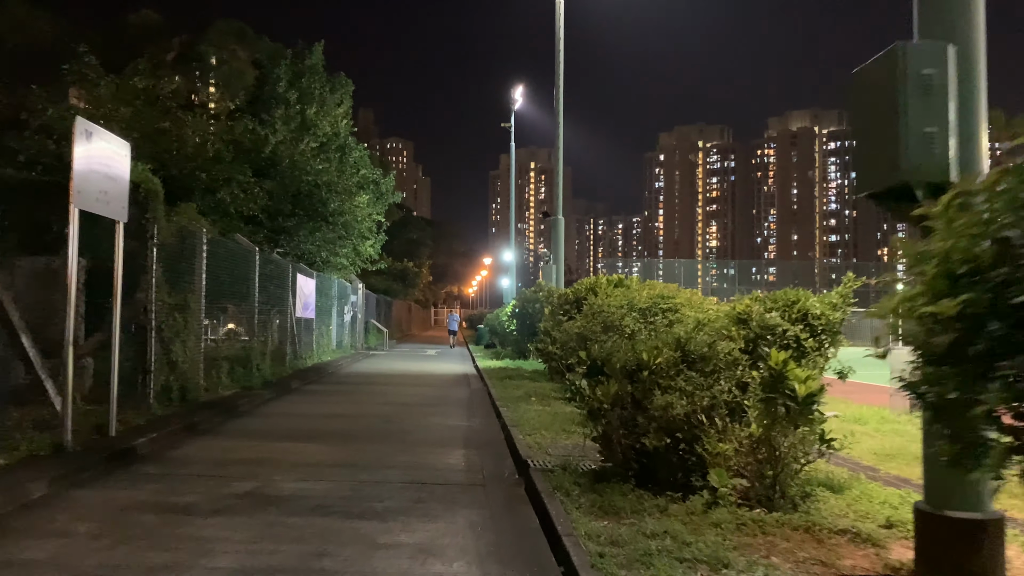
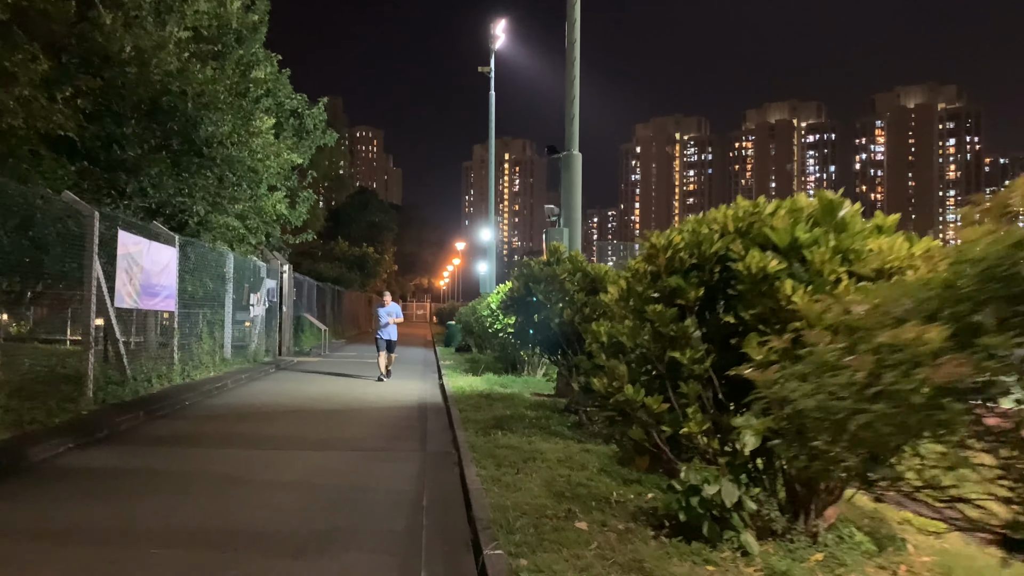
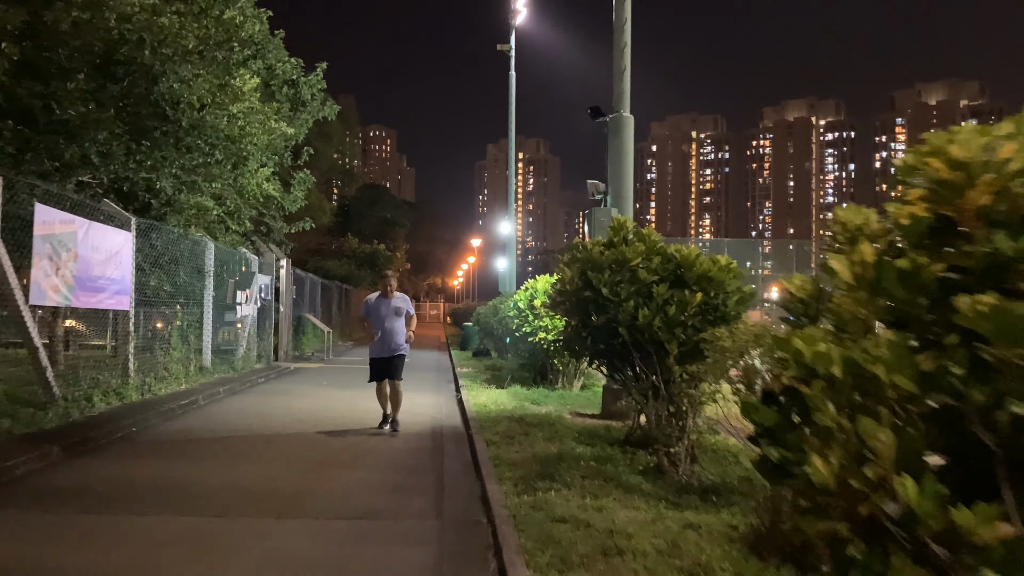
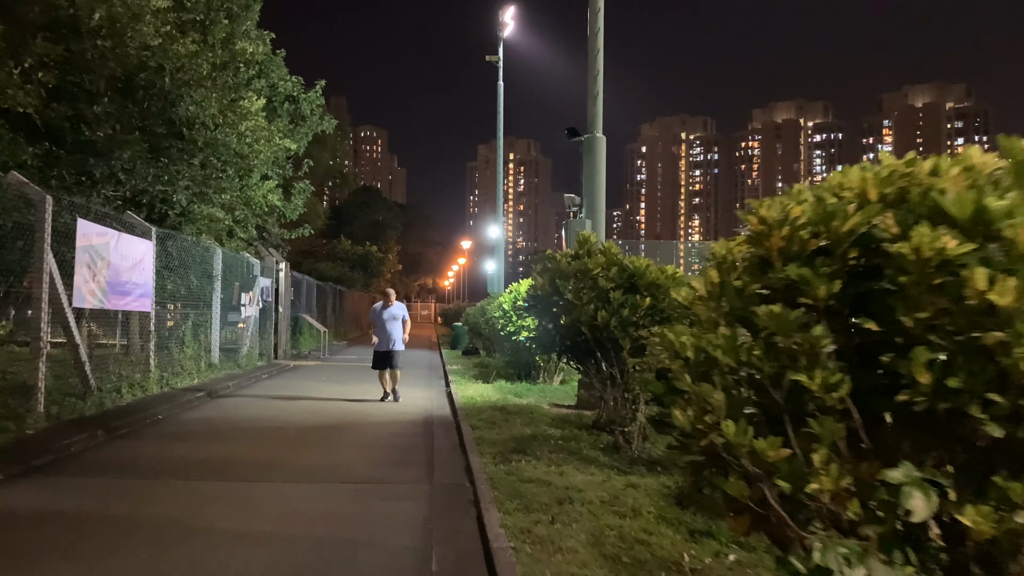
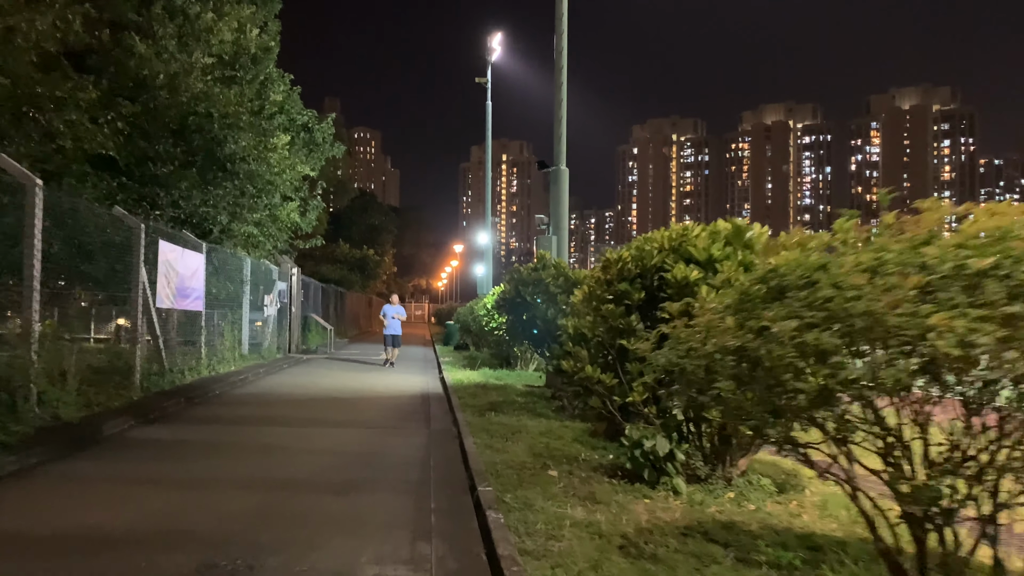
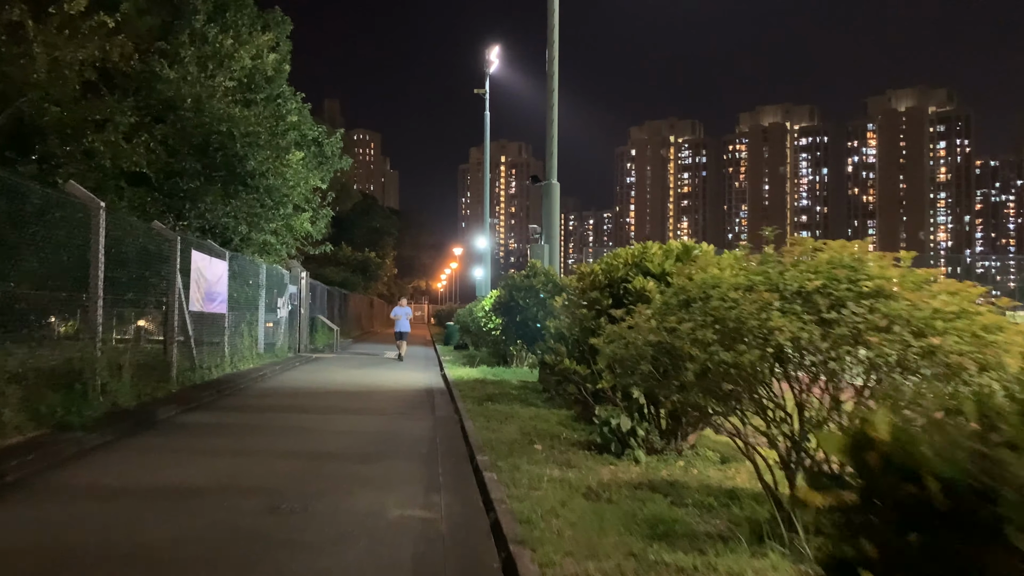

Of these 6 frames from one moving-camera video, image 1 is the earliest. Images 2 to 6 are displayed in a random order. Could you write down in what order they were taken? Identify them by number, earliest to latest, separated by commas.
6, 5, 2, 4, 3
